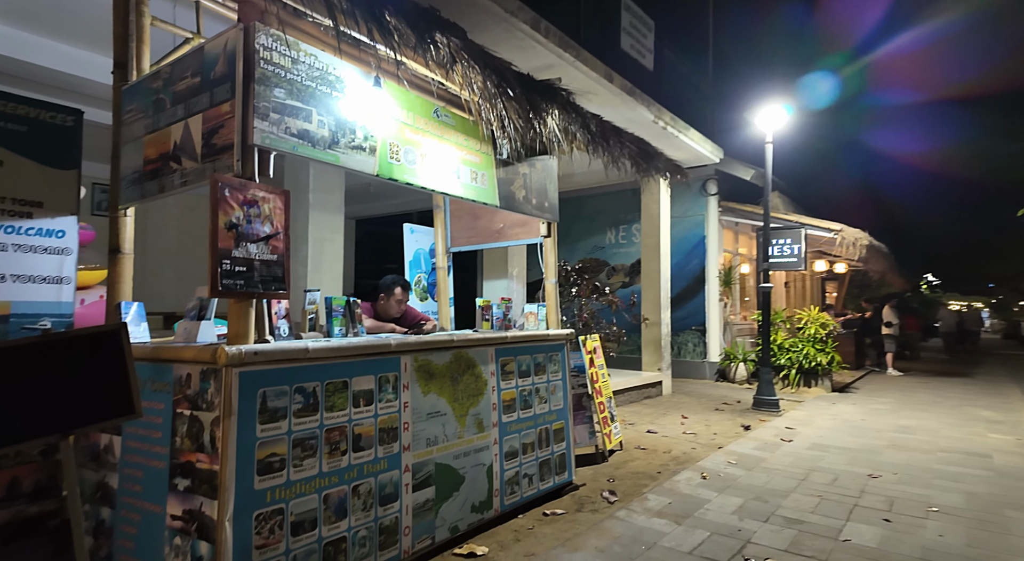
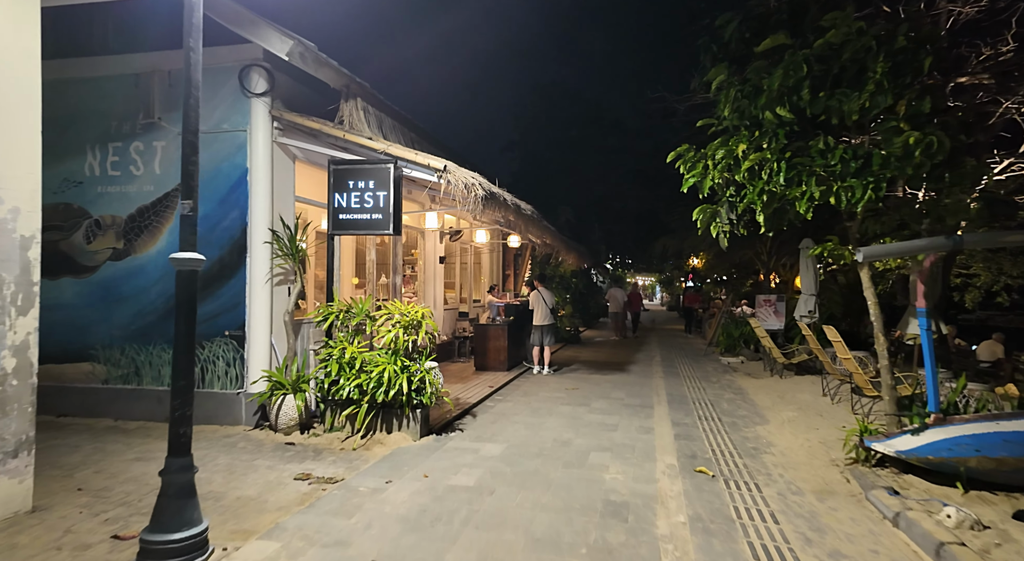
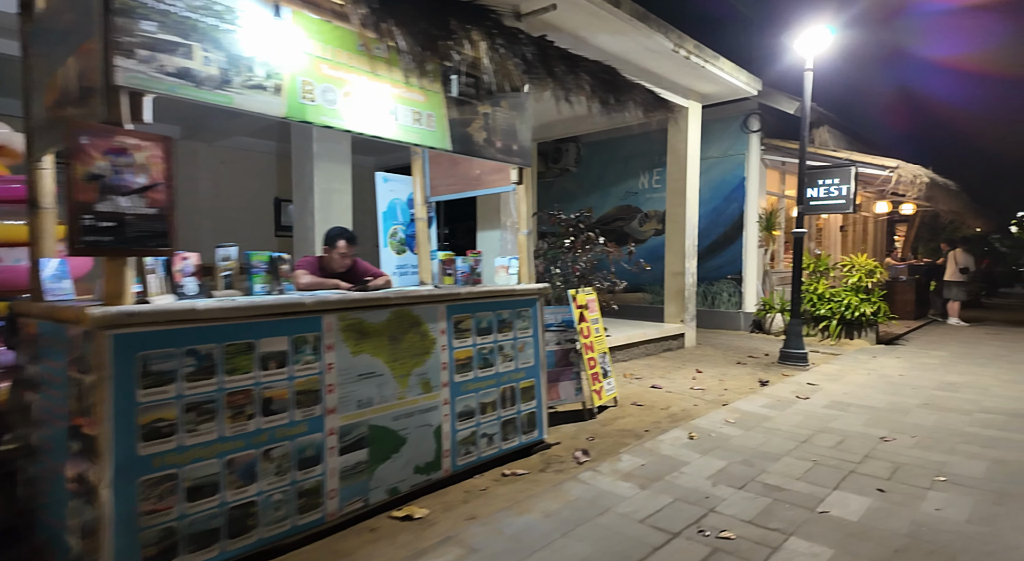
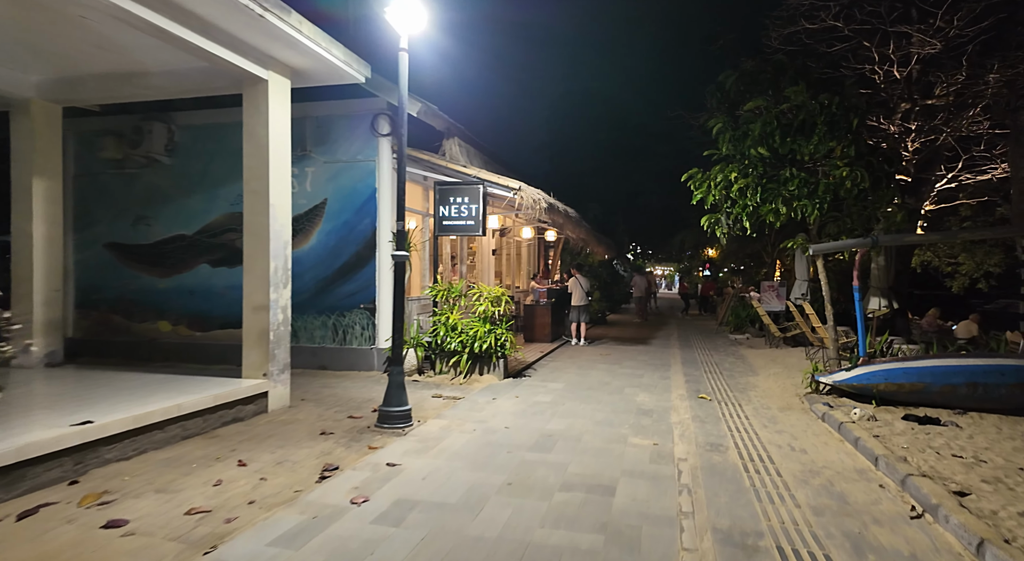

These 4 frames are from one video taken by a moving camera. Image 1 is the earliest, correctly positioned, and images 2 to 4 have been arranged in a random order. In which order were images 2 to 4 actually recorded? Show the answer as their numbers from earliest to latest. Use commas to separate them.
3, 4, 2
